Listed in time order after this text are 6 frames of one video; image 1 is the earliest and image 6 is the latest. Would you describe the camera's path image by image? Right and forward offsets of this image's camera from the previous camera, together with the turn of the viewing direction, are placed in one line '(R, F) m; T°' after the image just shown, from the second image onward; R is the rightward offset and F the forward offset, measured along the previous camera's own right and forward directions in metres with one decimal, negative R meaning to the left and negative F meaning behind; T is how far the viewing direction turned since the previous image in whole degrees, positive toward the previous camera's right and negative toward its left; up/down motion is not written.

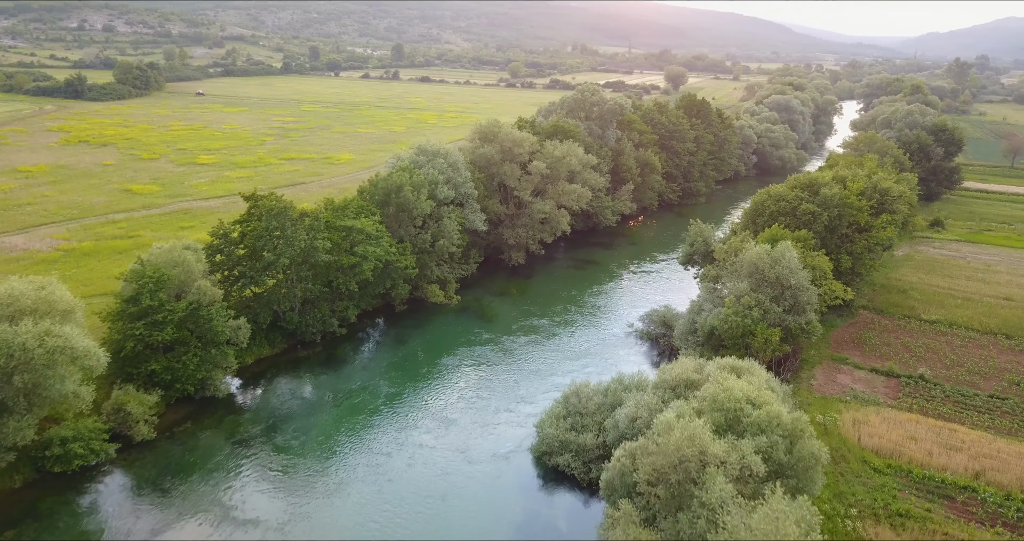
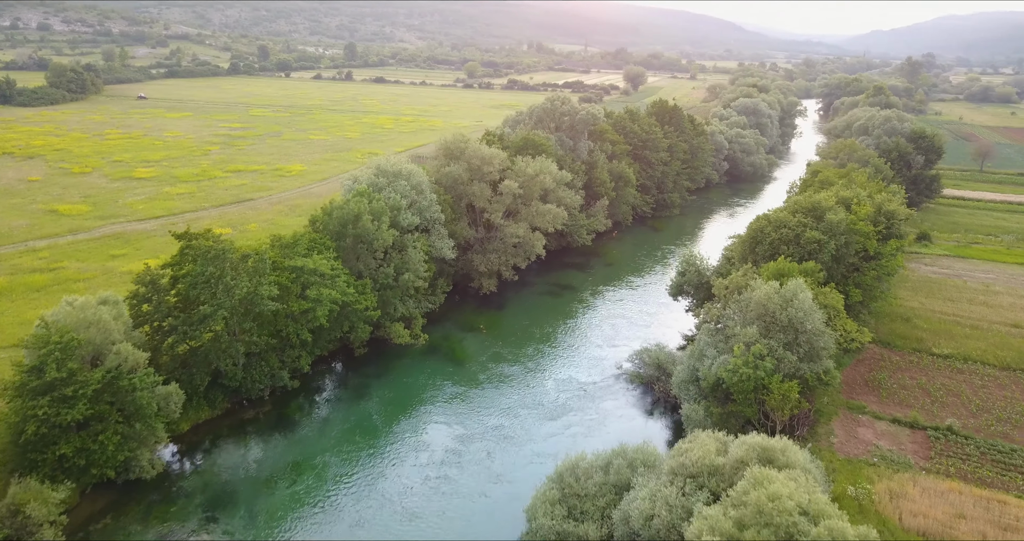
(-0.8, +4.4) m; +3°
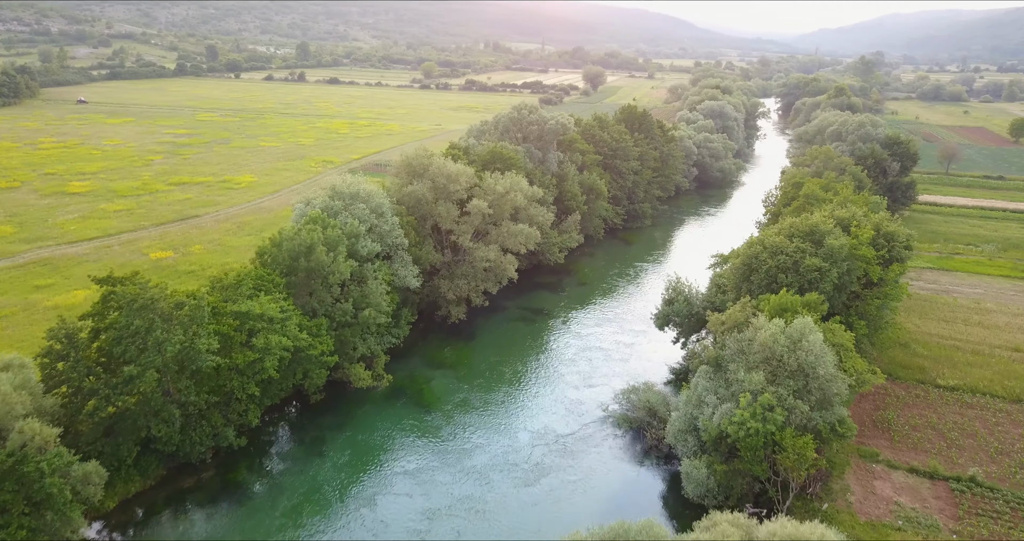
(-0.6, +3.6) m; +3°
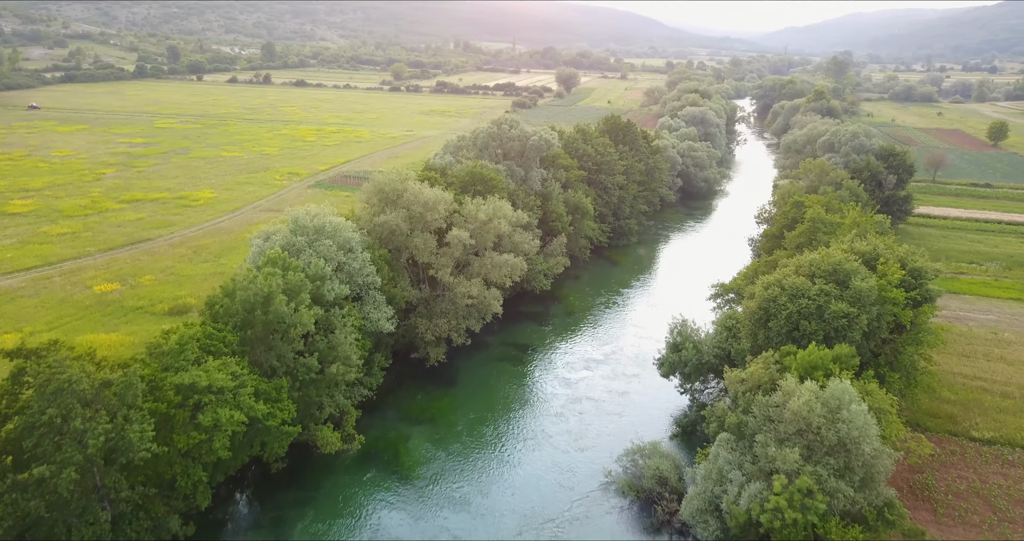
(-0.6, +4.0) m; +2°
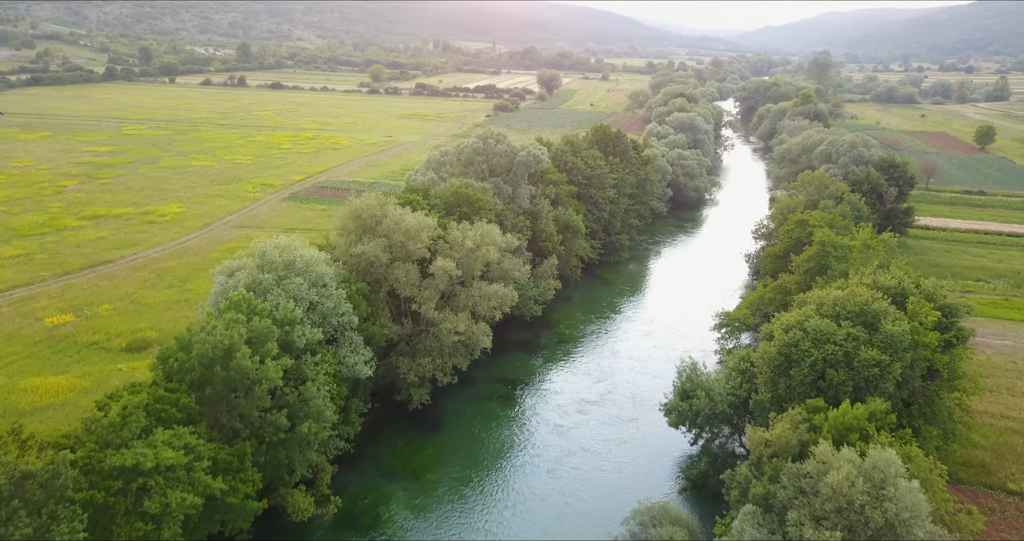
(-0.4, +3.2) m; +1°
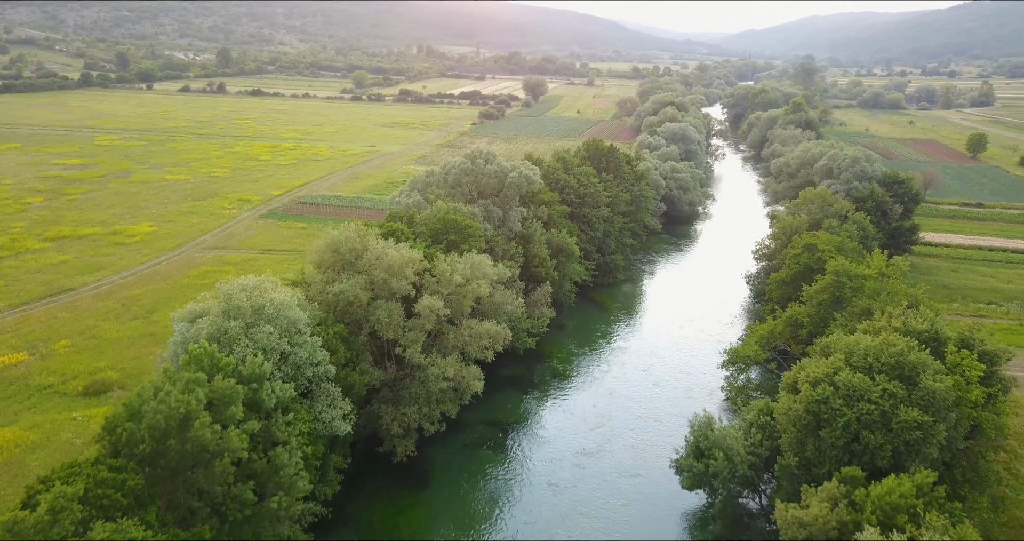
(-0.3, +3.0) m; +1°
